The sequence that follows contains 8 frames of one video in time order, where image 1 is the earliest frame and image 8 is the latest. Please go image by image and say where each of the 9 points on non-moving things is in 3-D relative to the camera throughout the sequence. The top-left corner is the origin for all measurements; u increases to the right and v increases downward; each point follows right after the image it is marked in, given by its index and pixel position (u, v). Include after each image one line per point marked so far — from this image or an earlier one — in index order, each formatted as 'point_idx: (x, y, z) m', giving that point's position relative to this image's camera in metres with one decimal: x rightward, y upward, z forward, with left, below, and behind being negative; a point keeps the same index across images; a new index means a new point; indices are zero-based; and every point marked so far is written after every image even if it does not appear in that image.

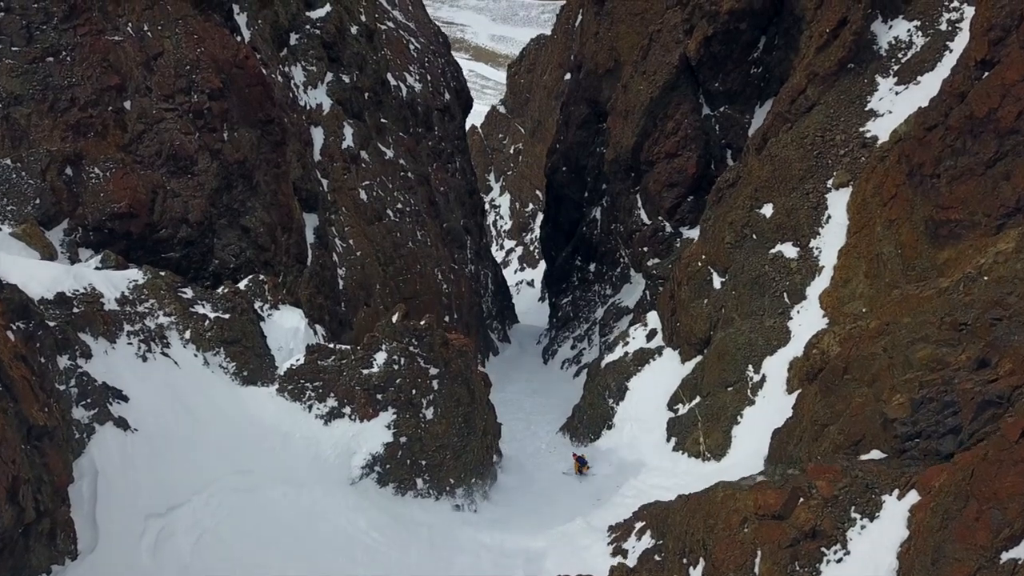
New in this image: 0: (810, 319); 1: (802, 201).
0: (+6.0, -0.6, +16.2) m
1: (+6.5, +1.9, +17.9) m
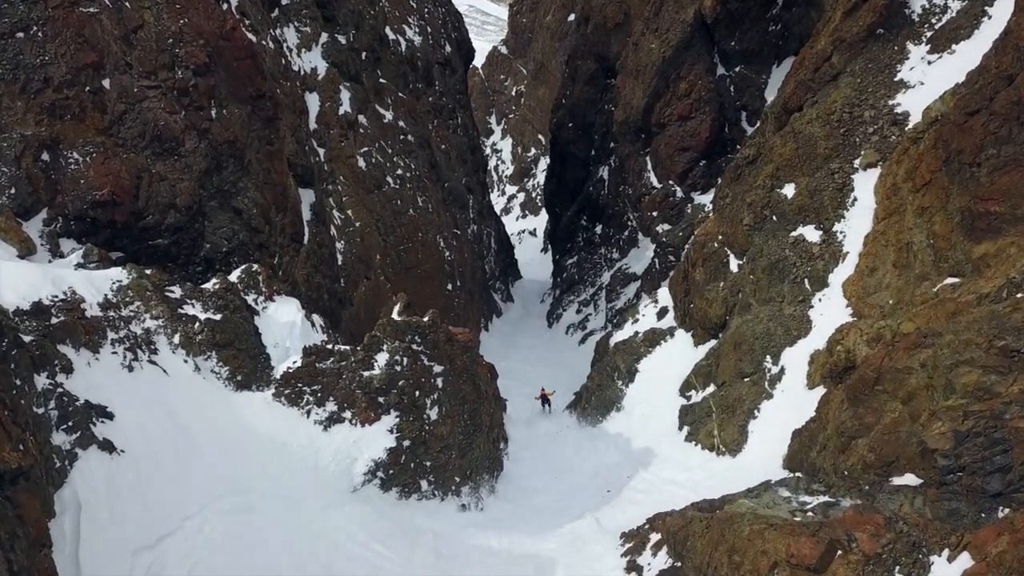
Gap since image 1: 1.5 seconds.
0: (+6.2, -0.4, +15.4) m
1: (+6.6, +2.2, +16.9) m
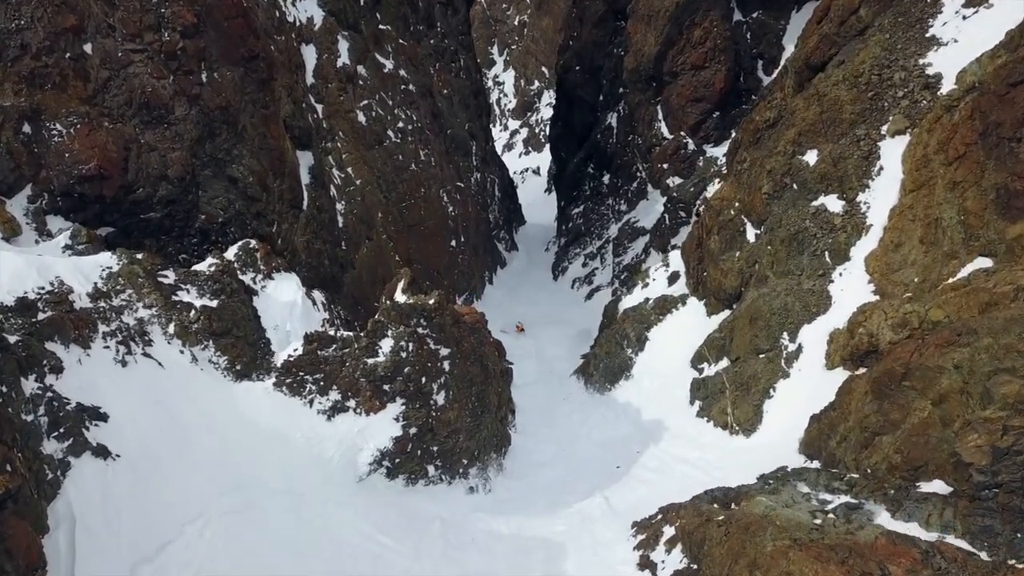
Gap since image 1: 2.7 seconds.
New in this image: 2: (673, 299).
0: (+6.3, 0.0, +14.8) m
1: (+6.8, +2.8, +16.0) m
2: (+4.0, -0.3, +19.8) m
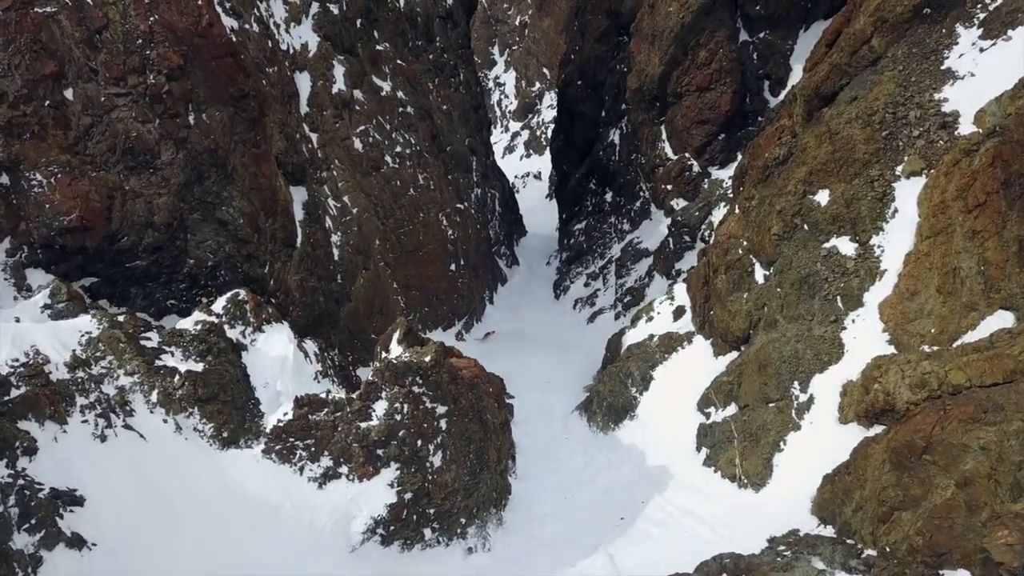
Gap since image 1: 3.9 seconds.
0: (+6.3, -0.8, +14.2) m
1: (+6.8, +1.9, +15.5) m
2: (+4.0, -1.2, +19.2) m
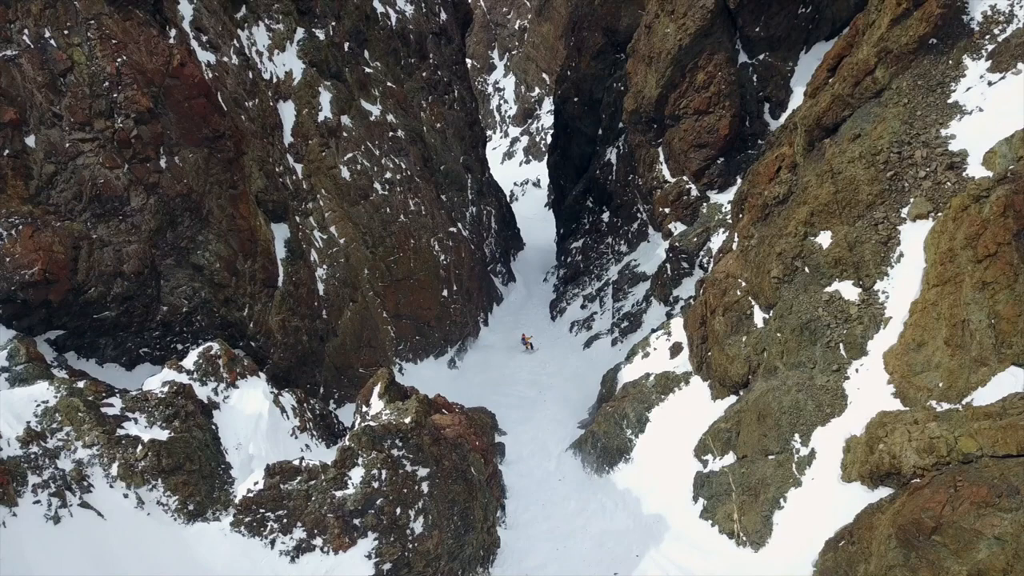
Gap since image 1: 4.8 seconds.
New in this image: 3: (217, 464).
0: (+6.1, -1.7, +13.6) m
1: (+6.6, +1.0, +14.8) m
2: (+3.8, -2.0, +18.6) m
3: (-4.3, -2.6, +11.6) m
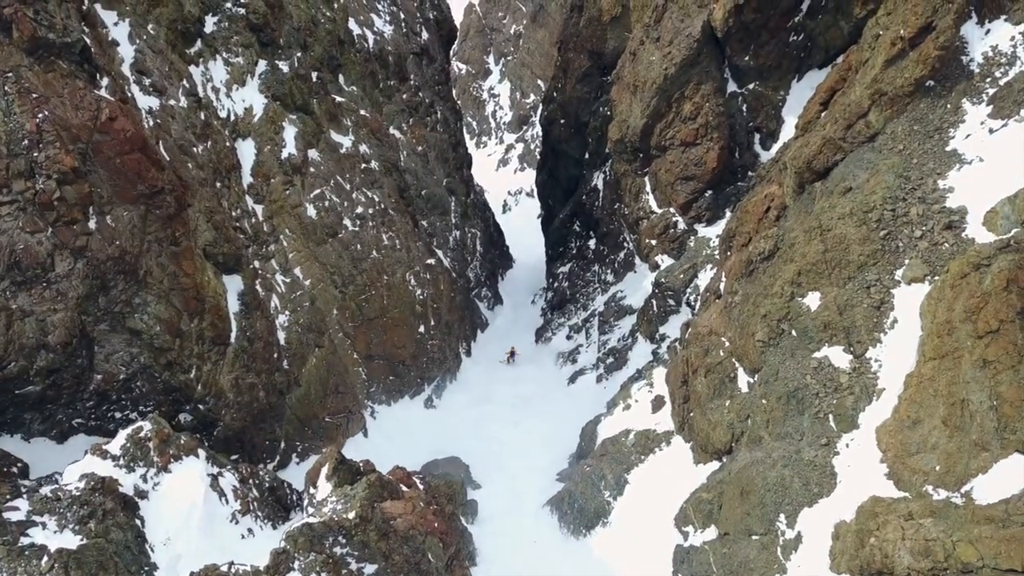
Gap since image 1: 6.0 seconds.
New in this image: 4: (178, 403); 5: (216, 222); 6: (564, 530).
0: (+5.5, -2.8, +12.5) m
1: (+6.0, -0.1, +13.7) m
2: (+3.2, -3.2, +17.5) m
3: (-4.9, -3.7, +10.5) m
4: (-6.3, -2.2, +15.0) m
5: (-5.8, +1.4, +15.7) m
6: (+1.1, -5.4, +17.8) m
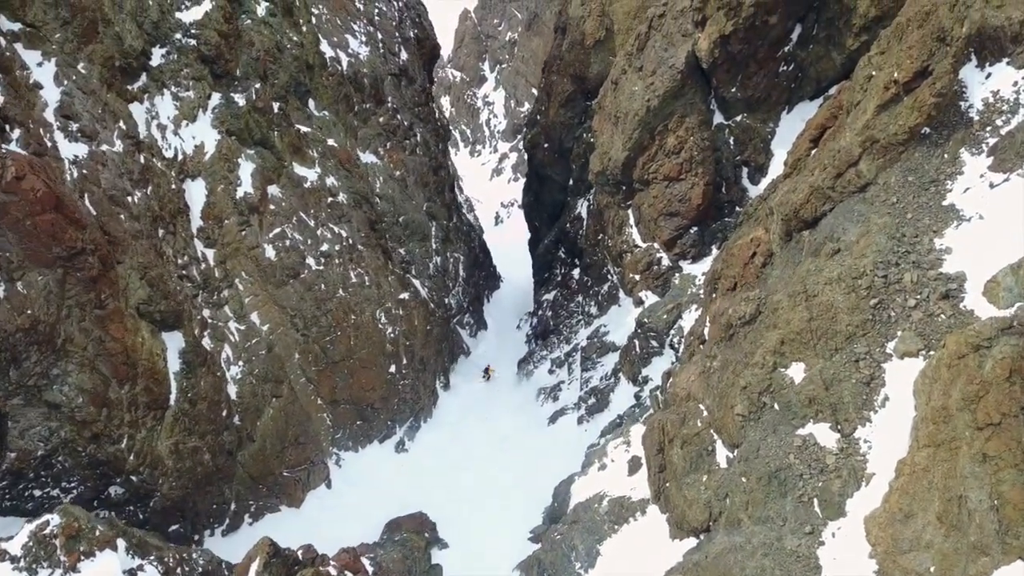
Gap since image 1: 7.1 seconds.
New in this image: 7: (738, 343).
0: (+4.8, -3.9, +11.3) m
1: (+5.3, -1.2, +12.6) m
2: (+2.5, -4.3, +16.3) m
3: (-5.6, -4.7, +9.3) m
4: (-7.0, -3.2, +13.8) m
5: (-6.4, +0.3, +14.5) m
6: (+0.4, -6.5, +16.7) m
7: (+4.3, -0.8, +15.2) m
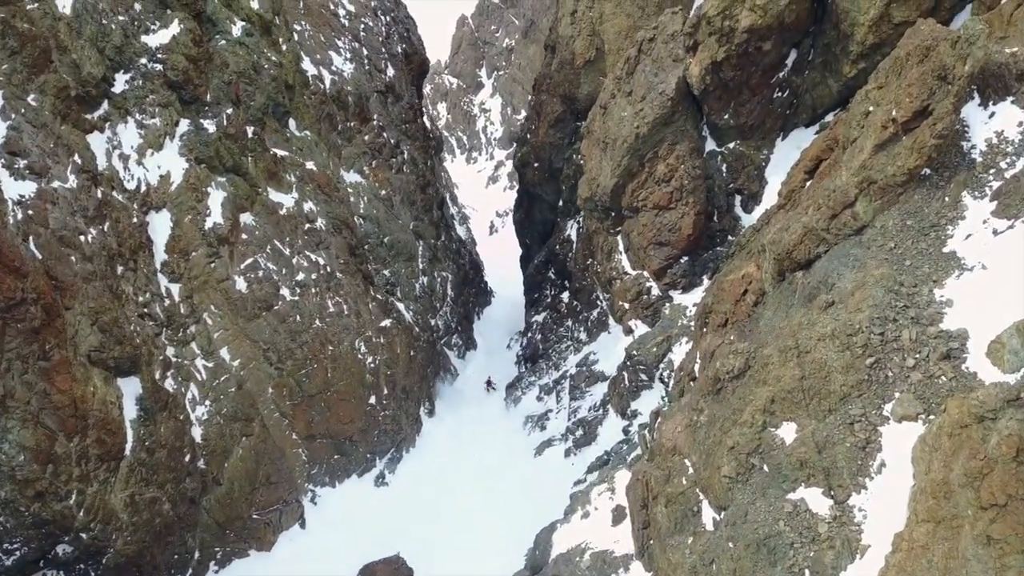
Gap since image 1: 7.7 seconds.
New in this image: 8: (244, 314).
0: (+4.4, -4.7, +10.5) m
1: (+4.9, -2.0, +11.8) m
2: (+2.0, -5.1, +15.5) m
3: (-6.0, -5.5, +8.5) m
4: (-7.4, -4.0, +13.0) m
5: (-6.9, -0.4, +13.7) m
6: (-0.1, -7.3, +15.8) m
7: (+3.9, -1.6, +14.5) m
8: (-6.1, -0.6, +18.3) m
